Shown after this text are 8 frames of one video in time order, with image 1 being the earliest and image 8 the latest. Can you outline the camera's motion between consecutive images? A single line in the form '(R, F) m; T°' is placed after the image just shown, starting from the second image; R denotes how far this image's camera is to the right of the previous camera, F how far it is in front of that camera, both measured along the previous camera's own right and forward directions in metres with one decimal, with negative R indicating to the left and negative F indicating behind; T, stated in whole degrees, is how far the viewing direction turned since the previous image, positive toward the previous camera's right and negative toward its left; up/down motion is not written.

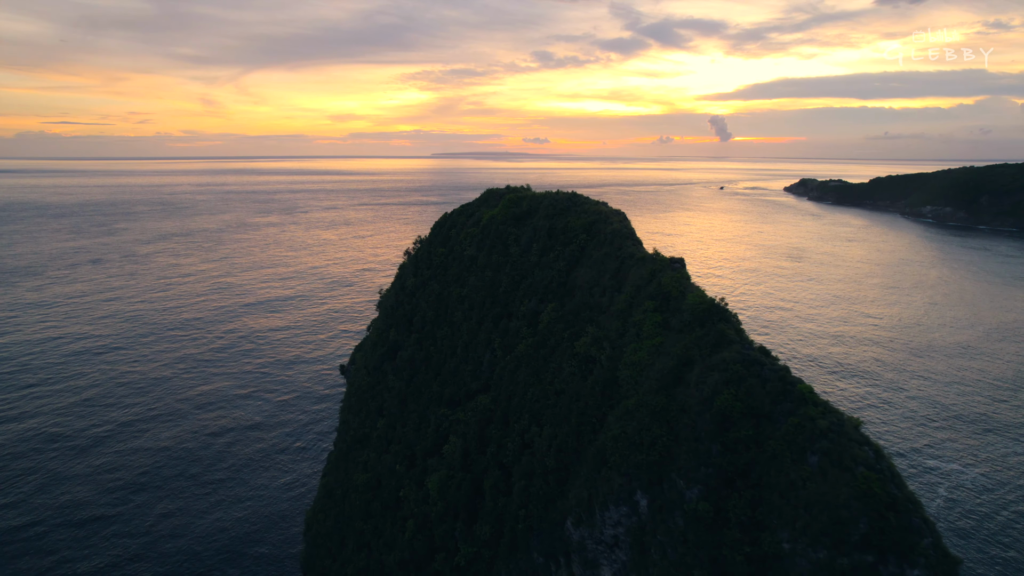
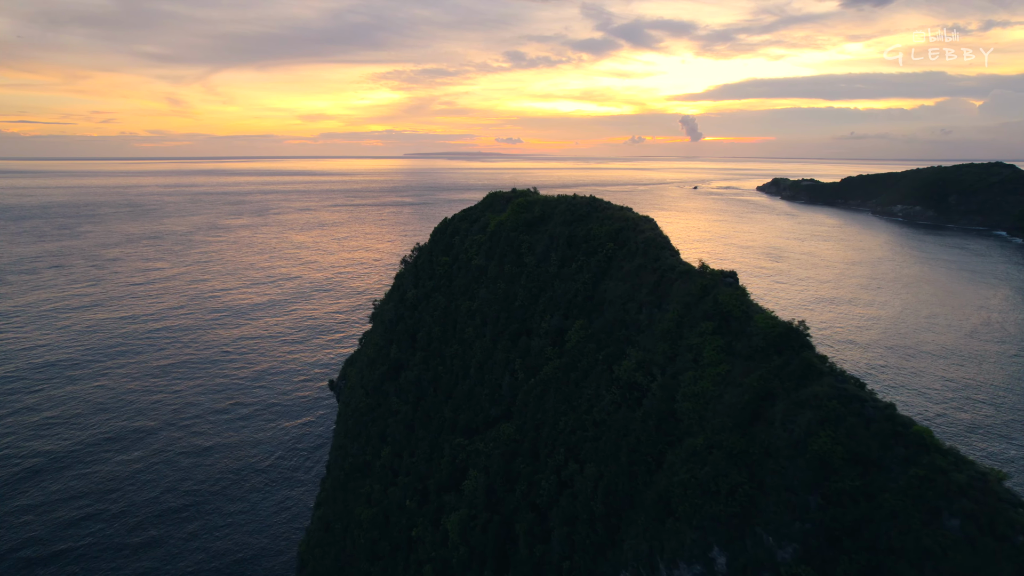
(-1.4, +2.0) m; +2°
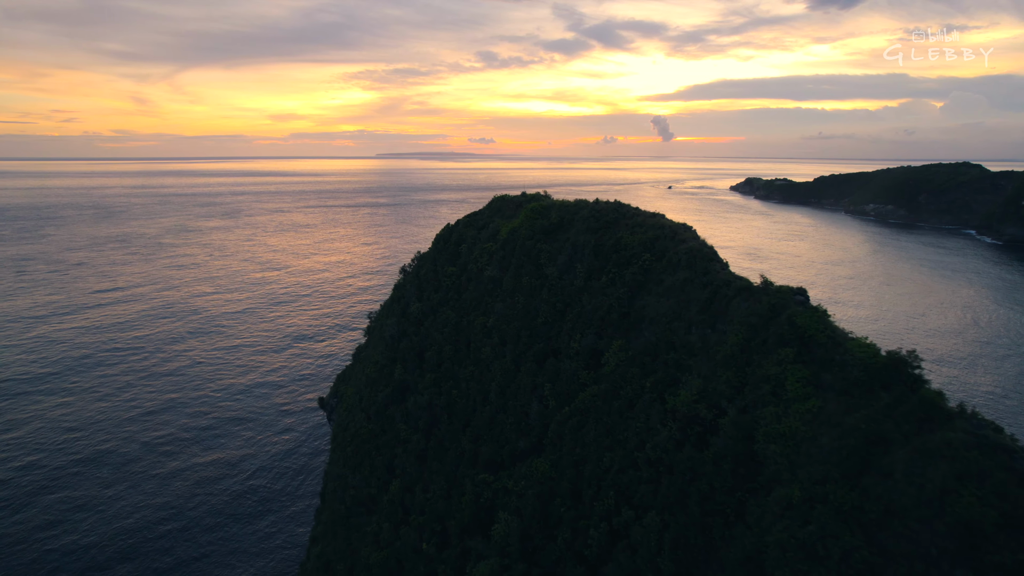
(-1.4, +2.0) m; +2°
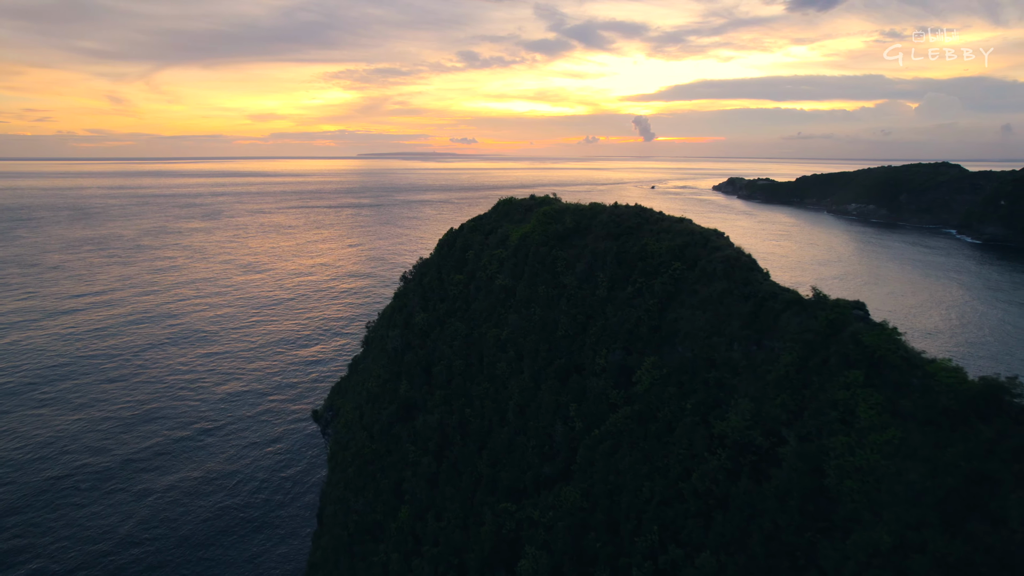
(-0.9, +1.3) m; +1°
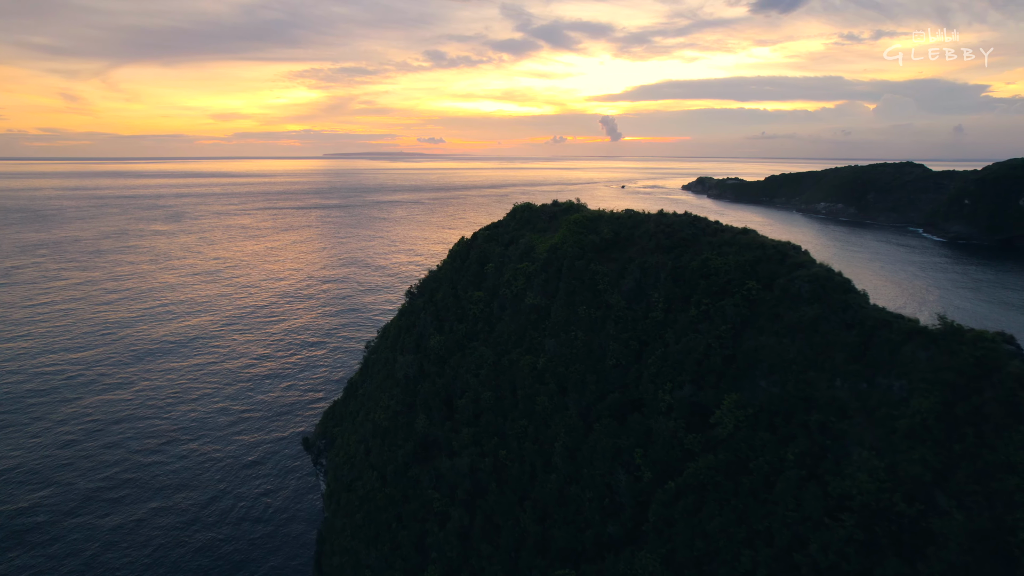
(-1.7, +2.5) m; +3°
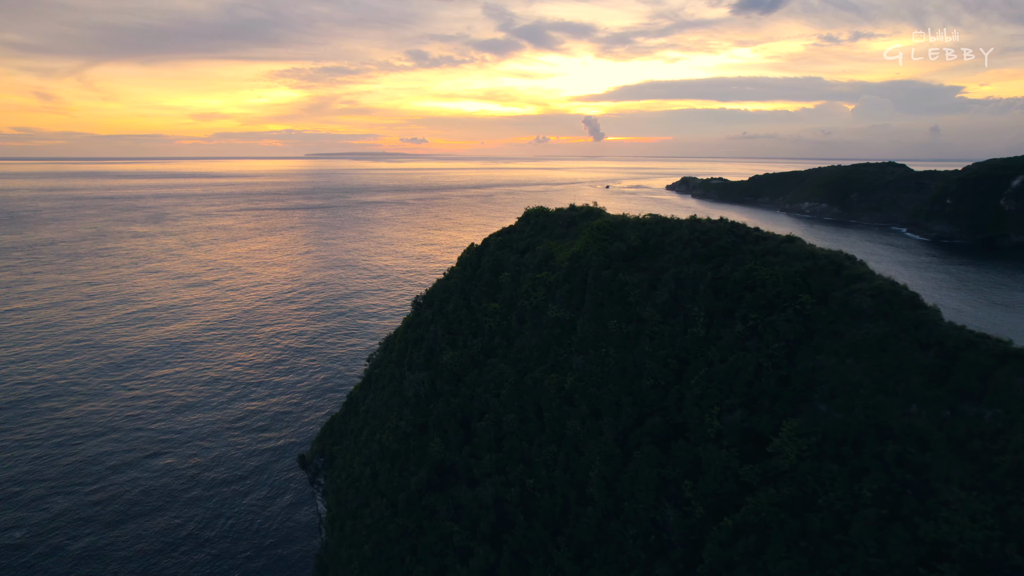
(-0.9, +1.3) m; +1°
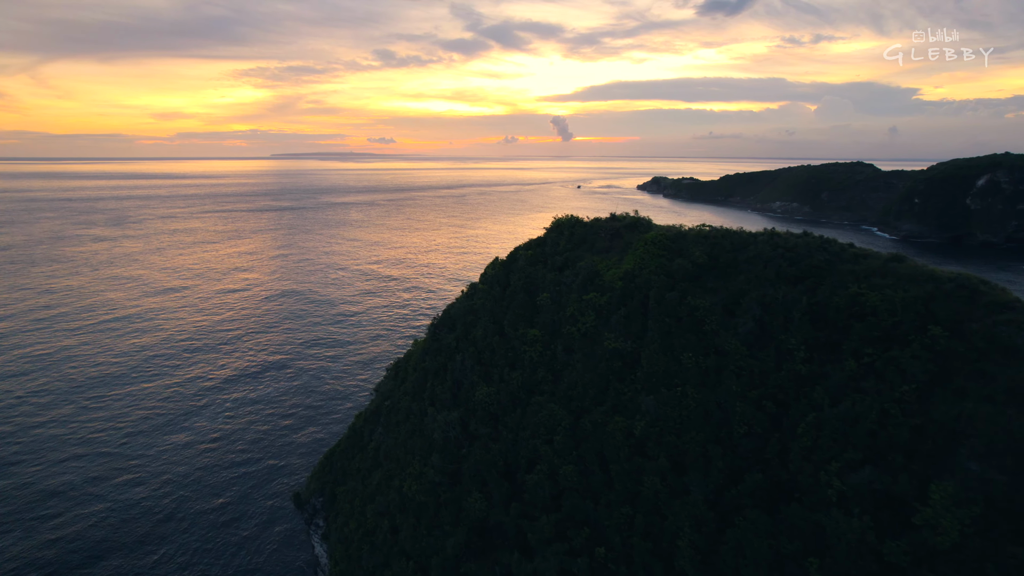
(-1.7, +2.5) m; +3°
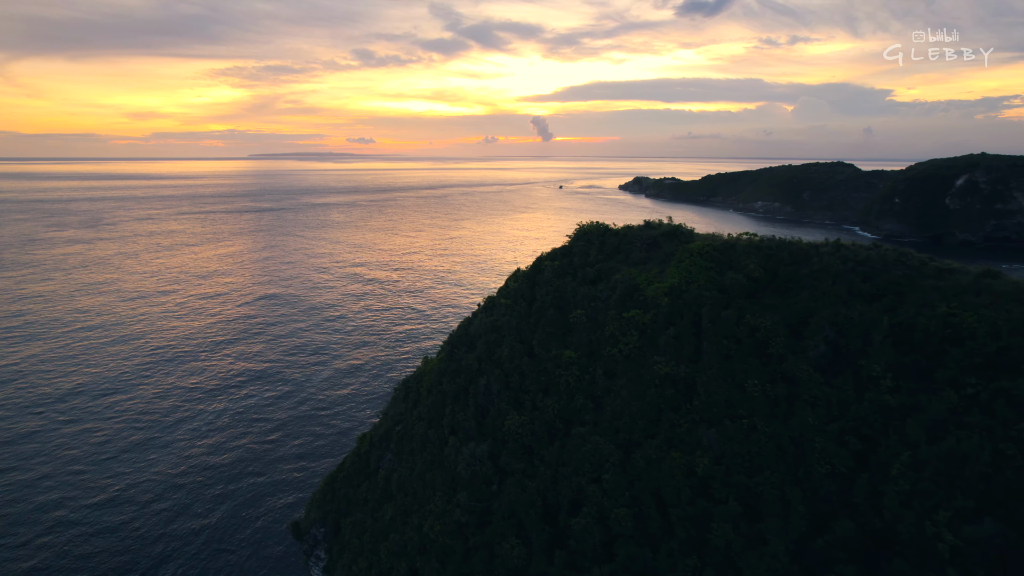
(-1.1, +1.6) m; +2°
